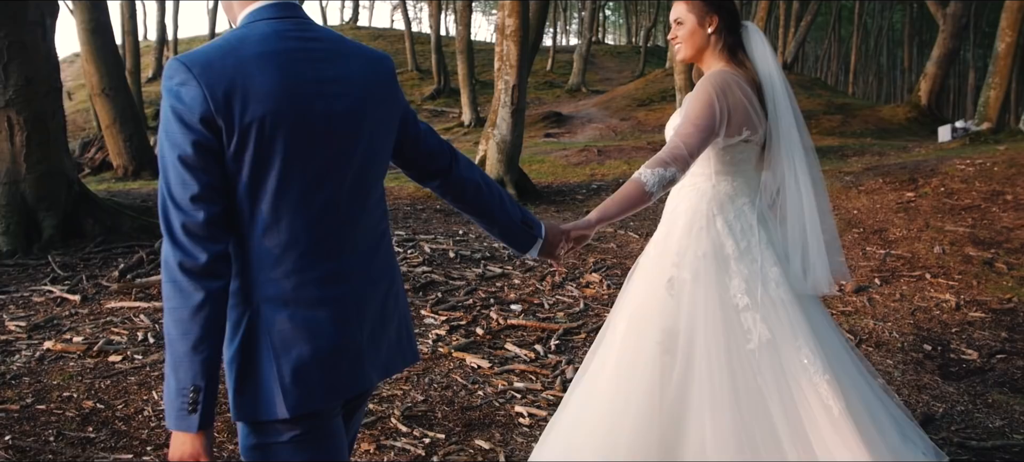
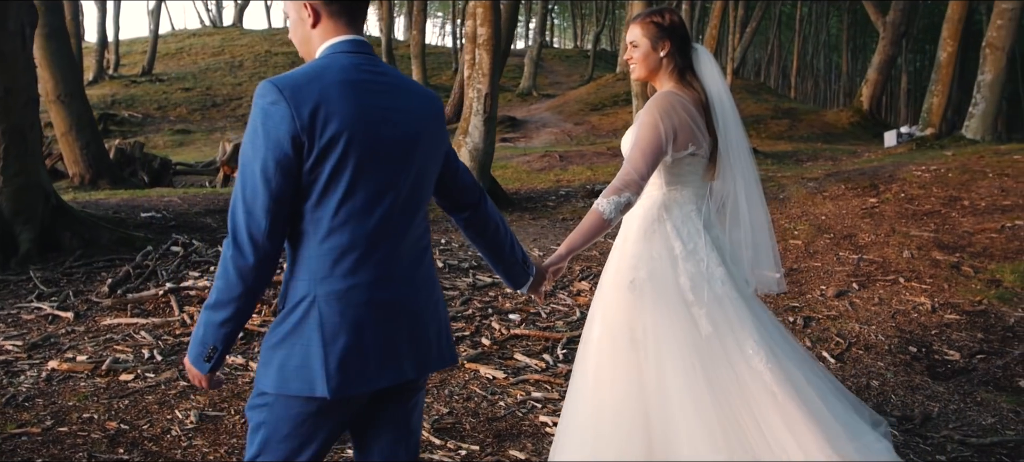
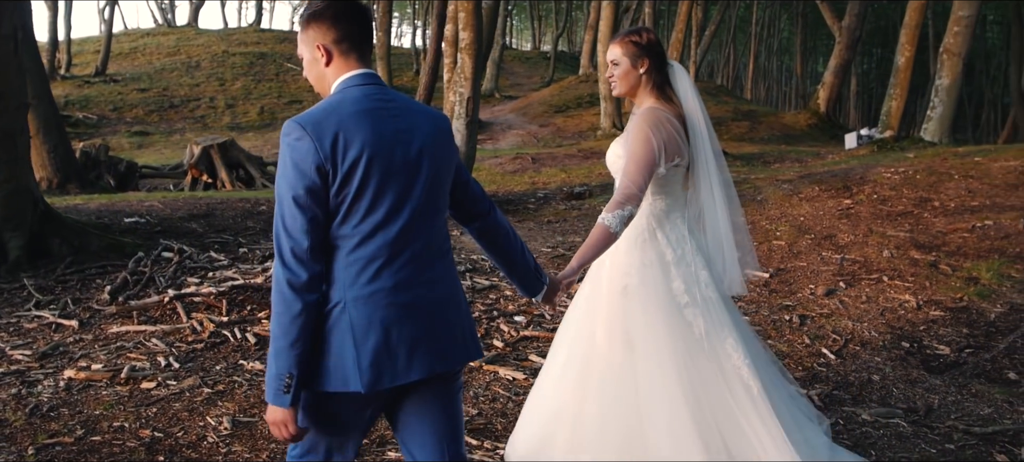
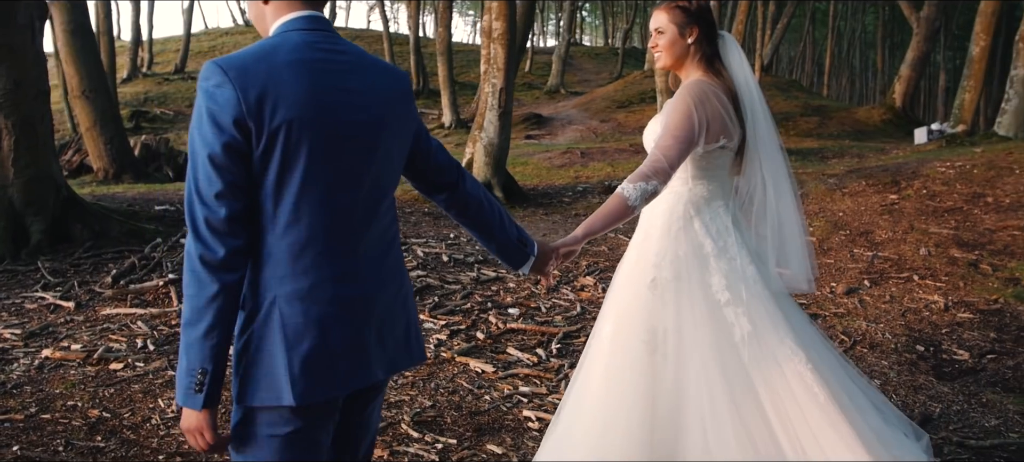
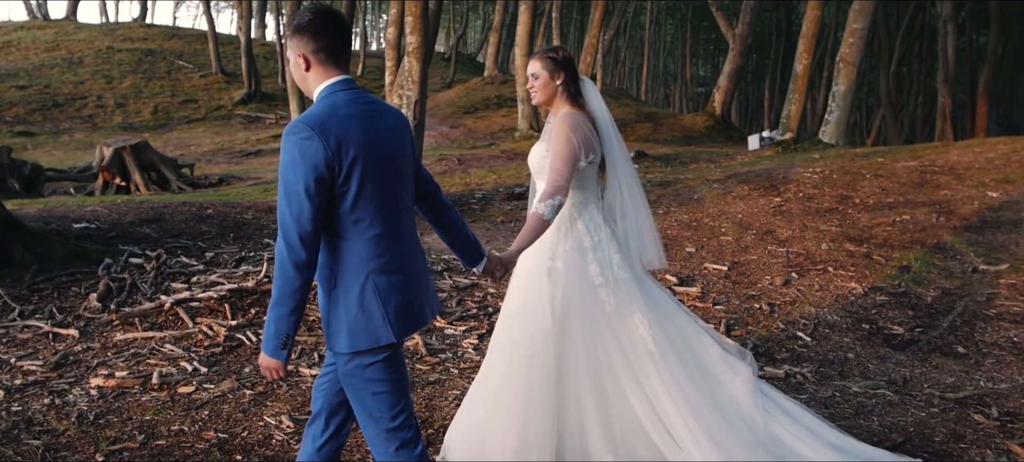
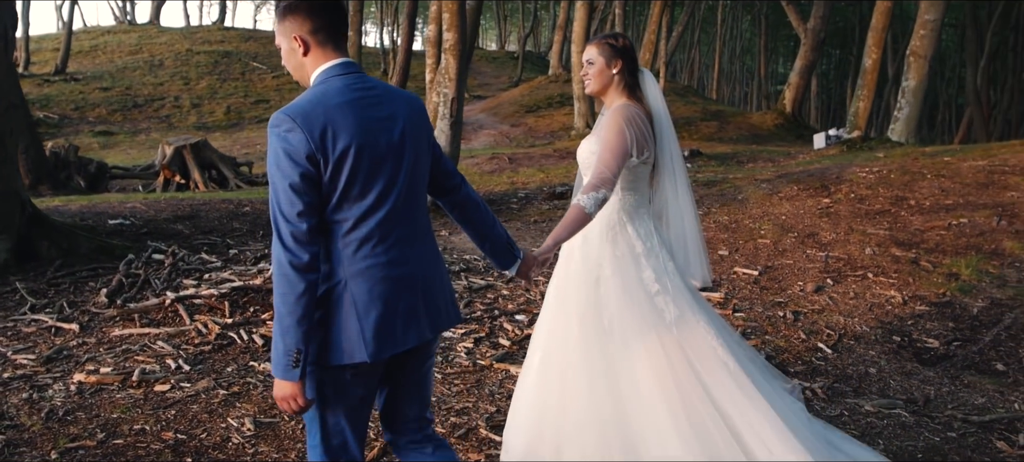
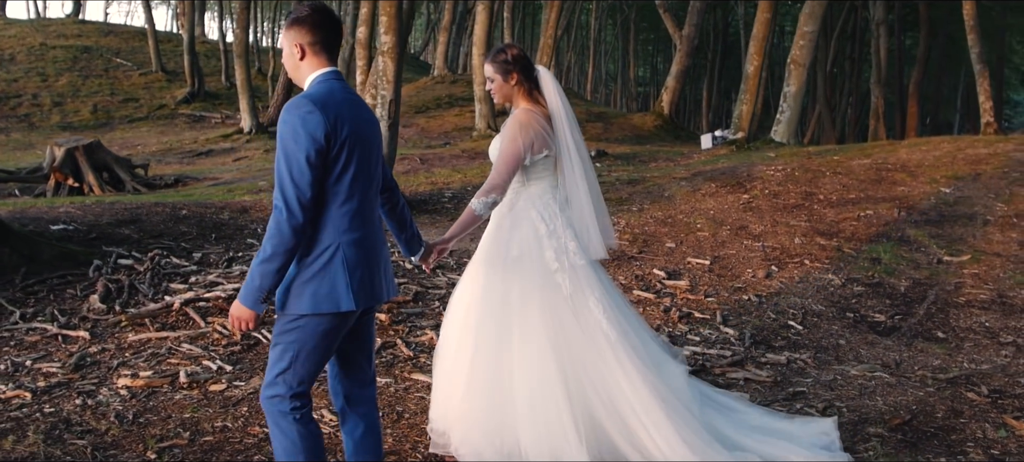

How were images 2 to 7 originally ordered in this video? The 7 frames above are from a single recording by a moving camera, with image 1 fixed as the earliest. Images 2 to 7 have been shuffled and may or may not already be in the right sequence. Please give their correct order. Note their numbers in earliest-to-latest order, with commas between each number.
4, 2, 3, 6, 5, 7
